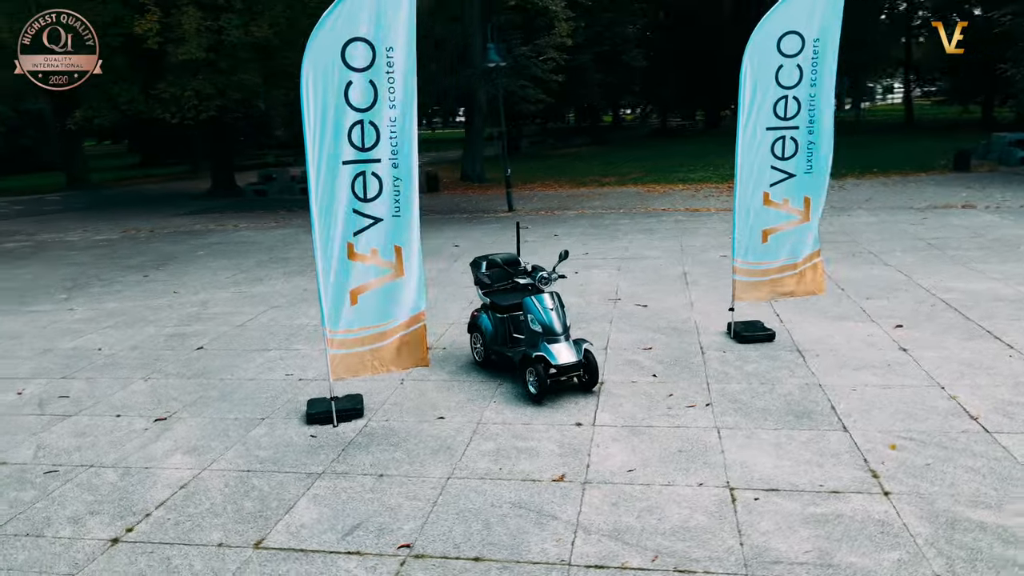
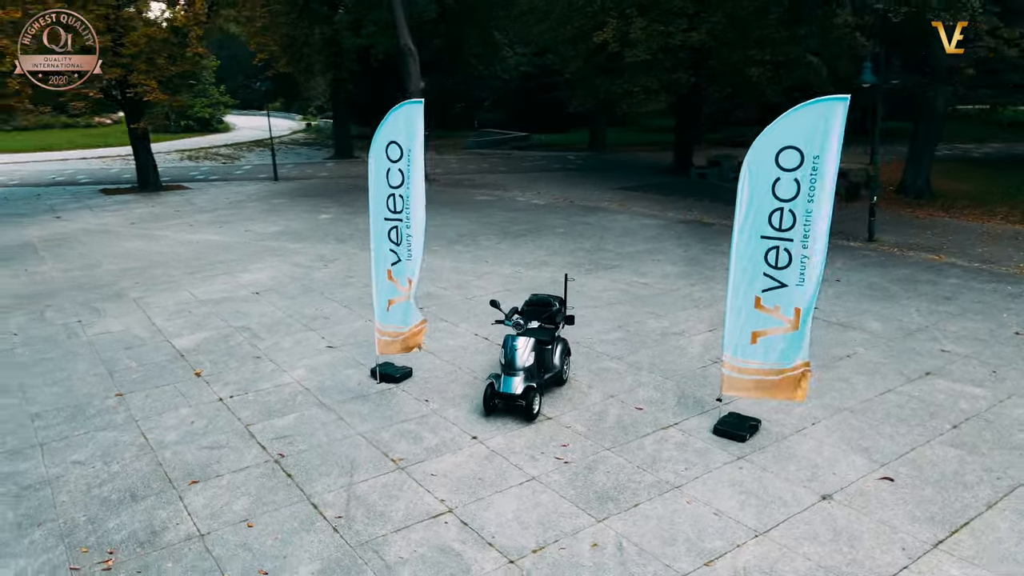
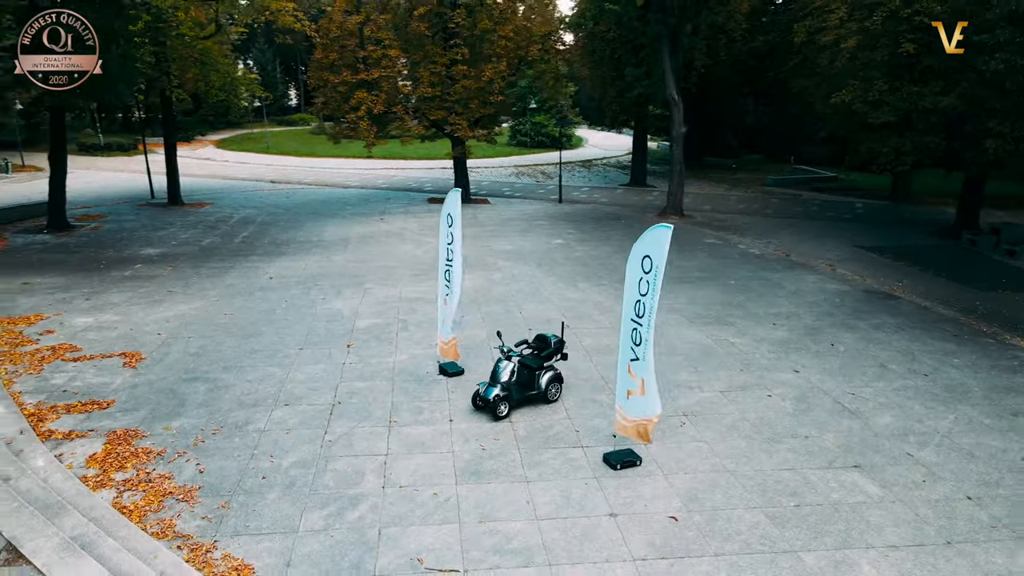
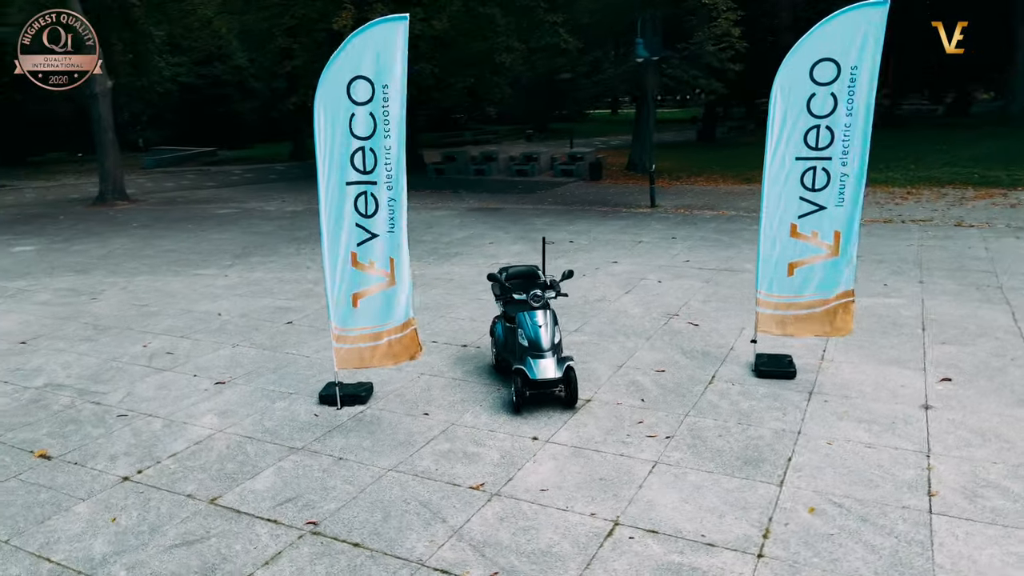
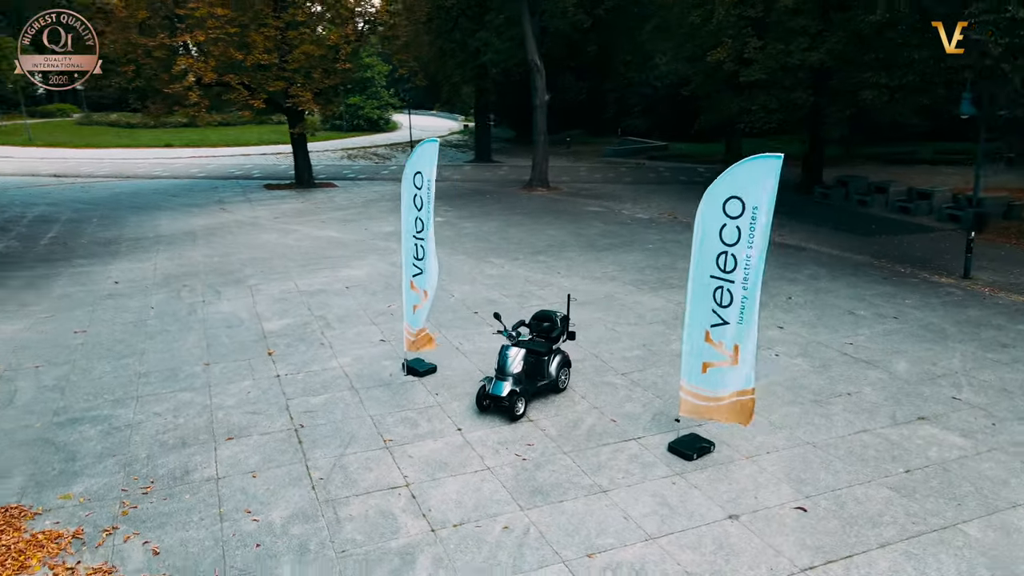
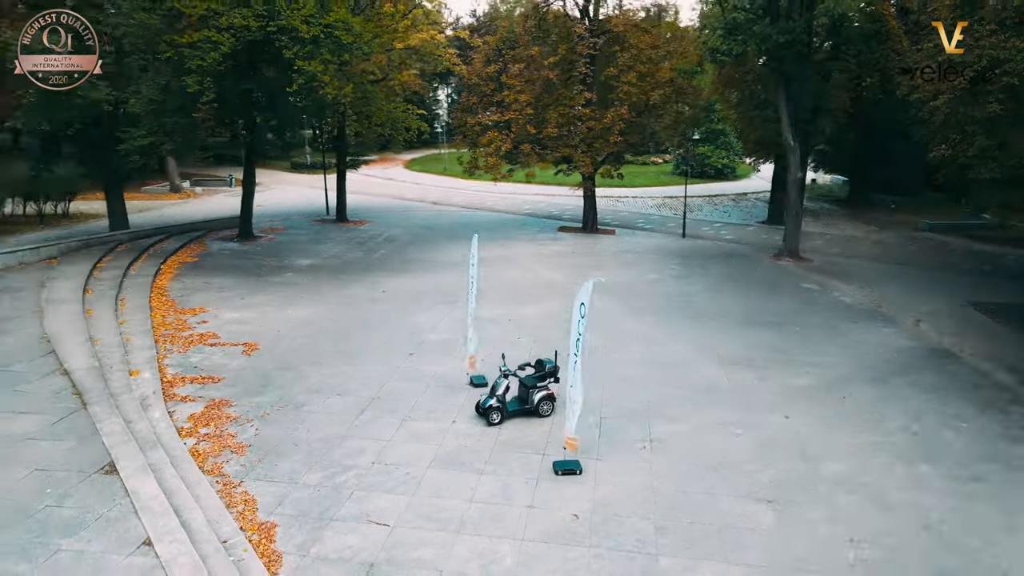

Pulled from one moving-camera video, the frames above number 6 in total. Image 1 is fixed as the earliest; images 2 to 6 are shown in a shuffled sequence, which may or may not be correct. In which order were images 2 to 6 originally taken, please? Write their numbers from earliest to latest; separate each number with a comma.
4, 2, 5, 3, 6
